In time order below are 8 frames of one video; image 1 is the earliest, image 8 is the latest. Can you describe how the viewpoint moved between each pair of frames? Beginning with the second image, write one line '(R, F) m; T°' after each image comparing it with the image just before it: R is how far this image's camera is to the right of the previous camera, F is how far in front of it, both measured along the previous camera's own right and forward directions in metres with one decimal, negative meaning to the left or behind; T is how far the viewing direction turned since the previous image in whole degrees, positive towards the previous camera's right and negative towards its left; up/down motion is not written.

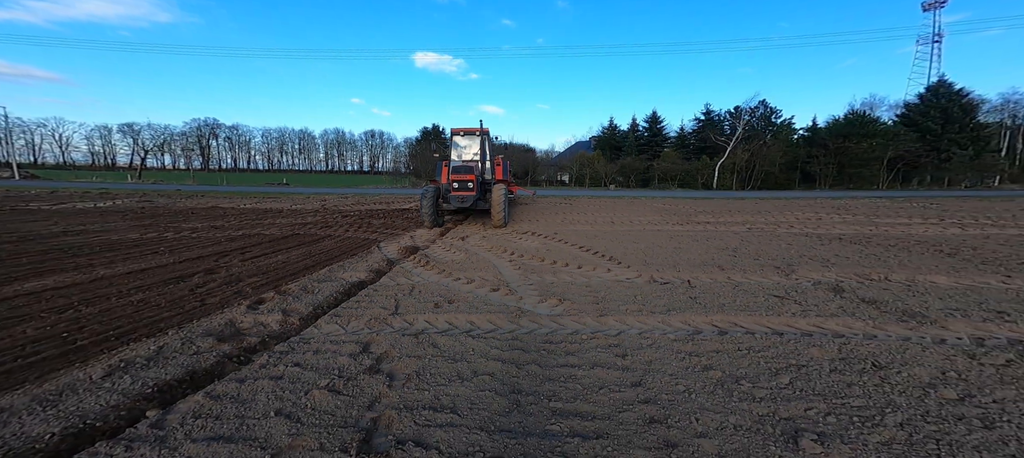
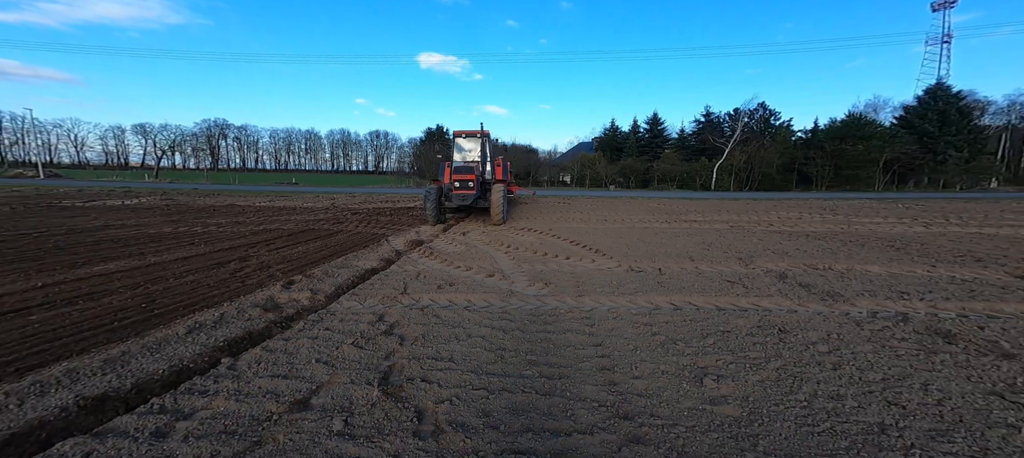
(+0.2, -0.8) m; -1°
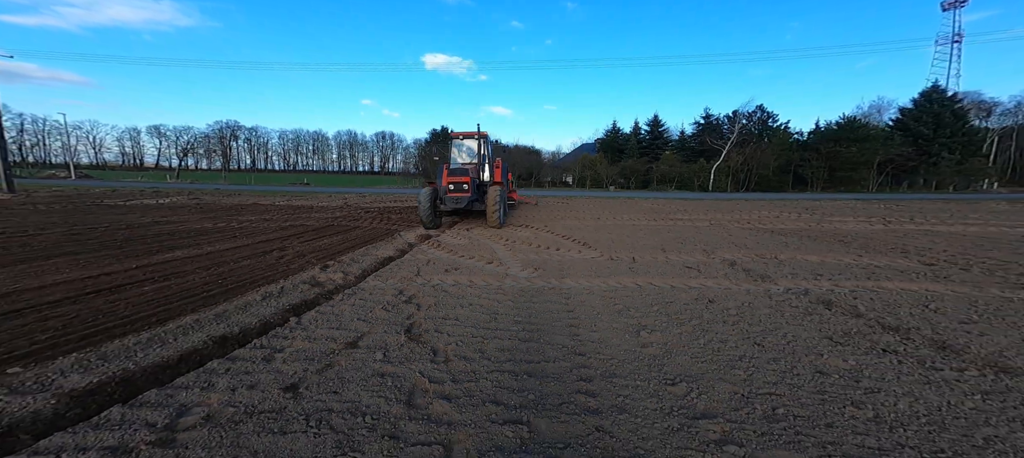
(+0.2, -1.1) m; -1°
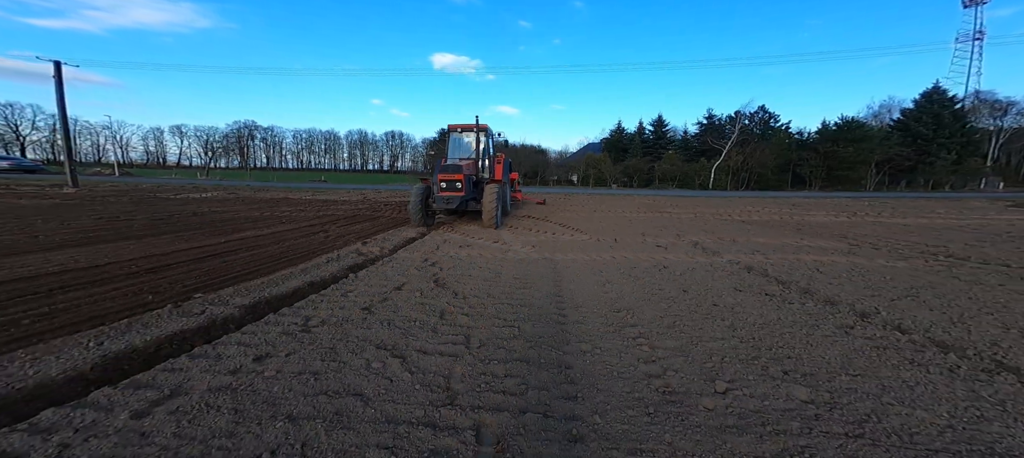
(+0.1, -1.5) m; -1°
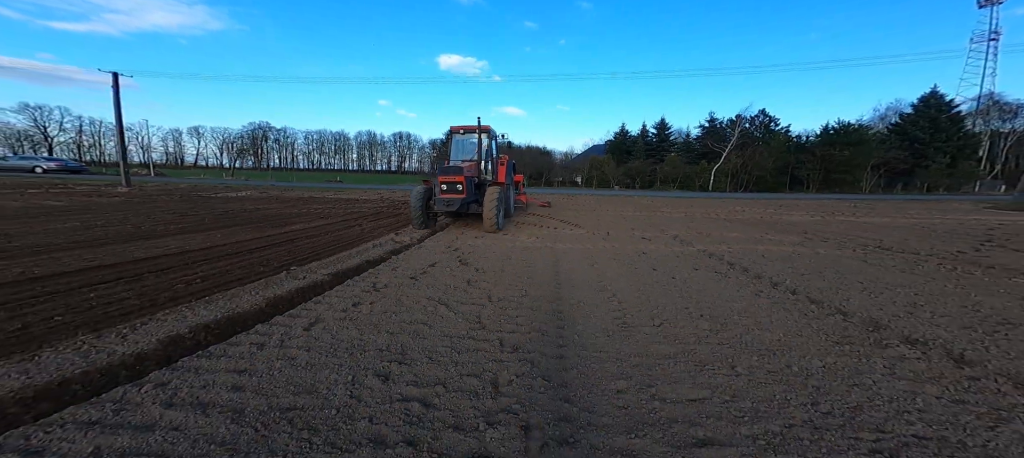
(0.0, -1.5) m; -1°
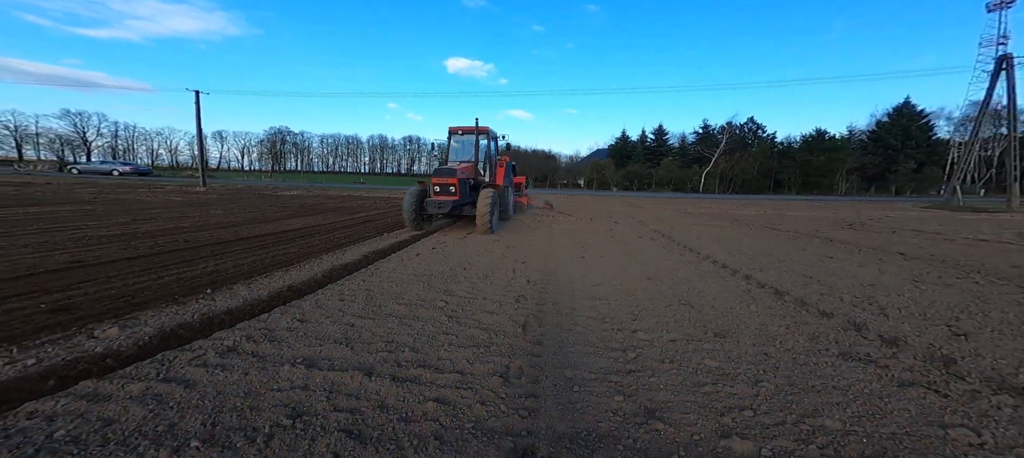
(-0.1, -3.7) m; -1°
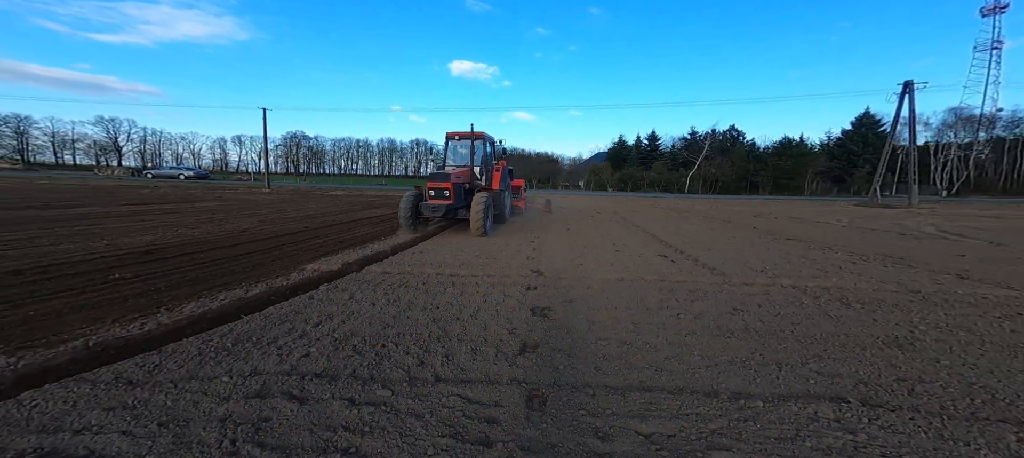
(-0.3, -5.0) m; 0°
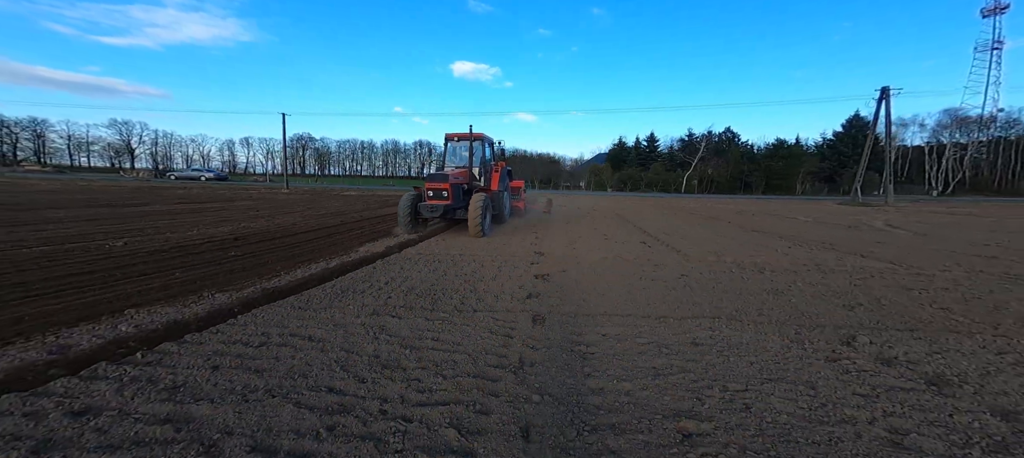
(-0.1, -1.8) m; 0°
